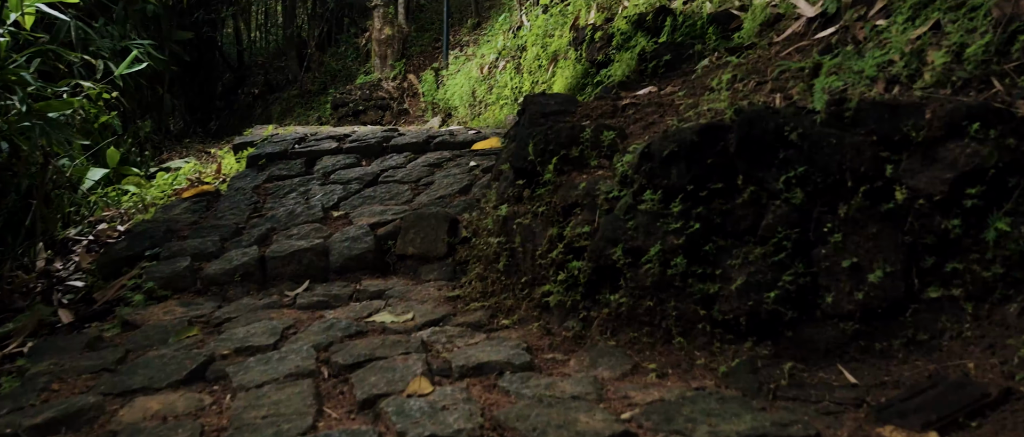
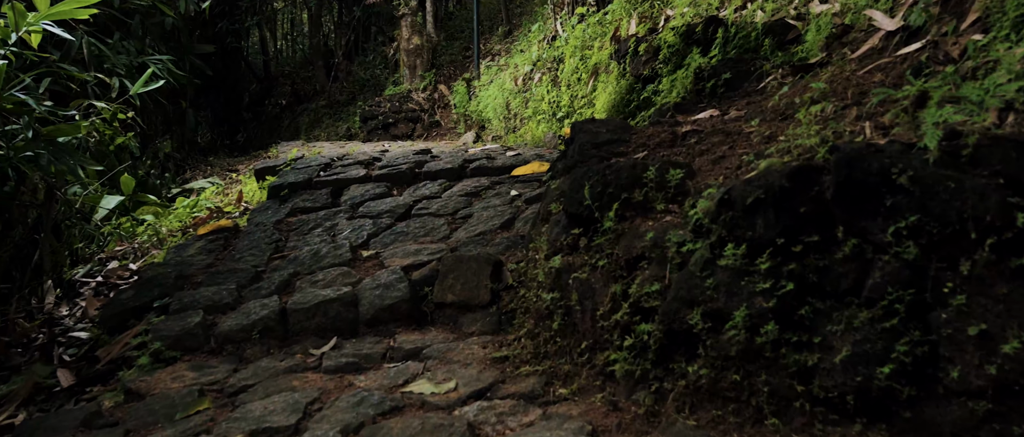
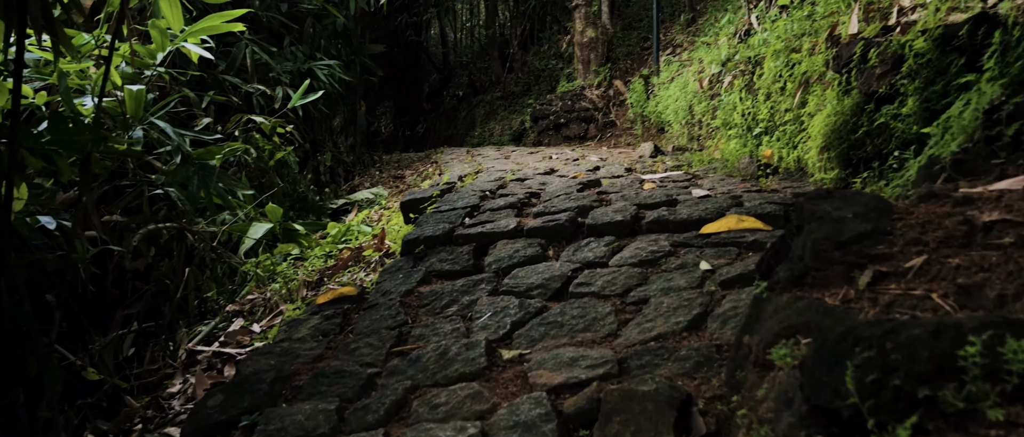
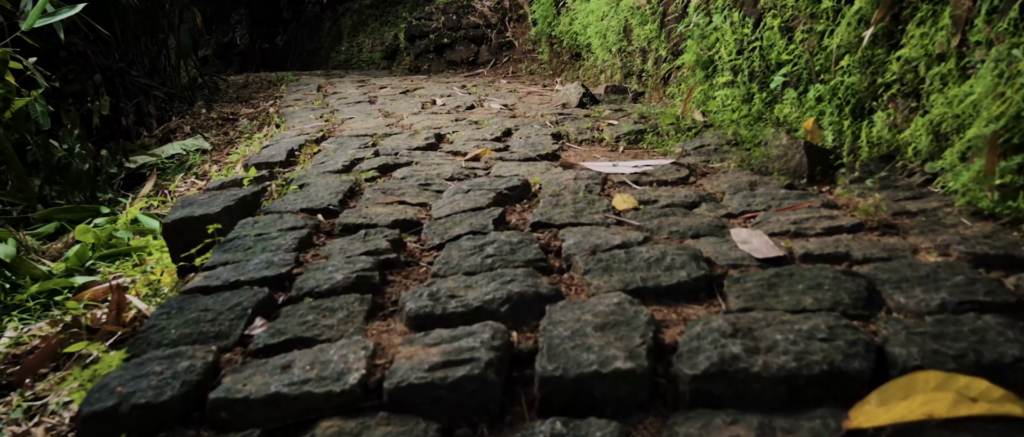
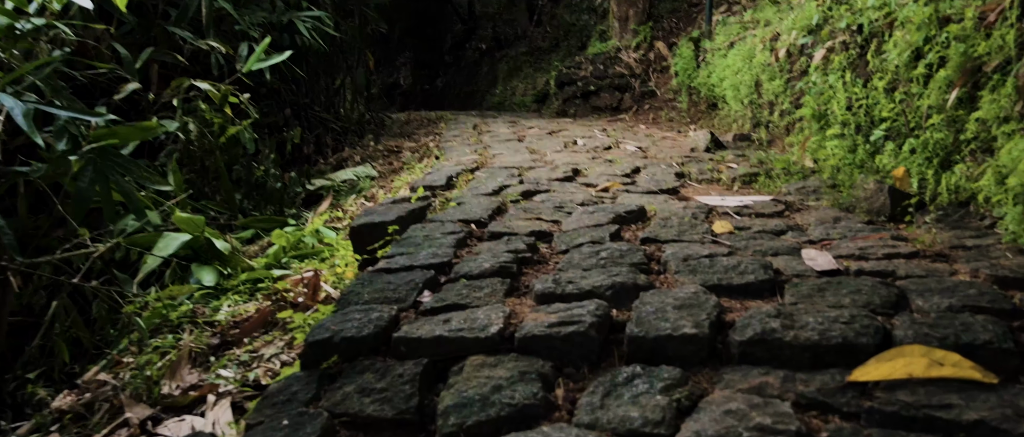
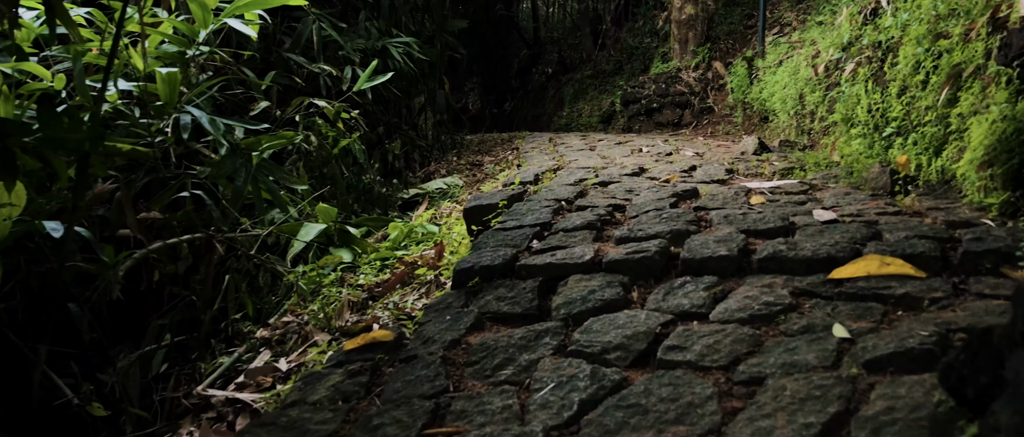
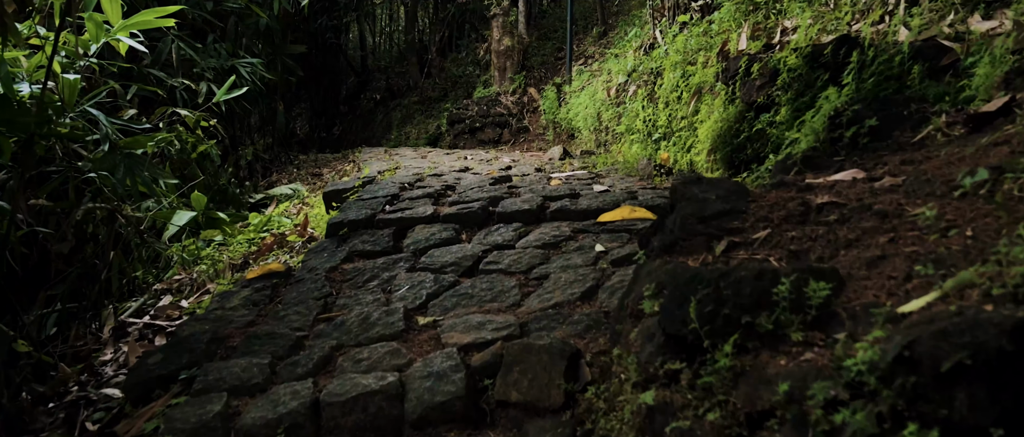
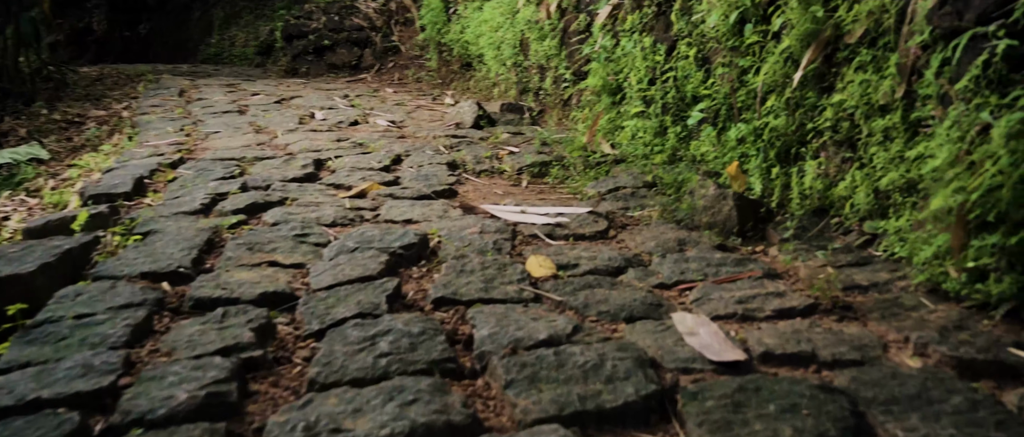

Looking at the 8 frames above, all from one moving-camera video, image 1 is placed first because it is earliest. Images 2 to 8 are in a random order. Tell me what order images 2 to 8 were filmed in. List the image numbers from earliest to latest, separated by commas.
2, 7, 3, 6, 5, 4, 8
